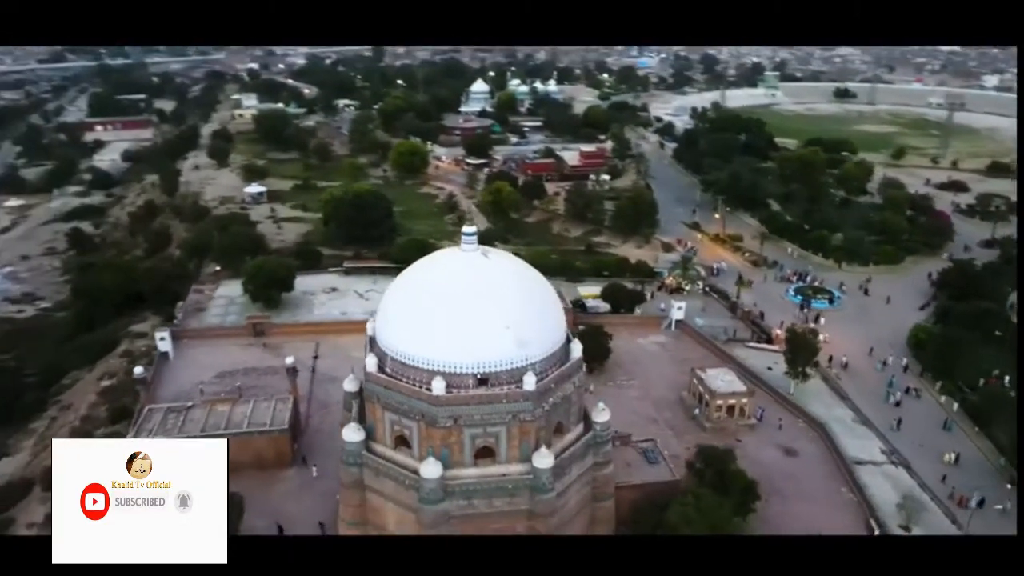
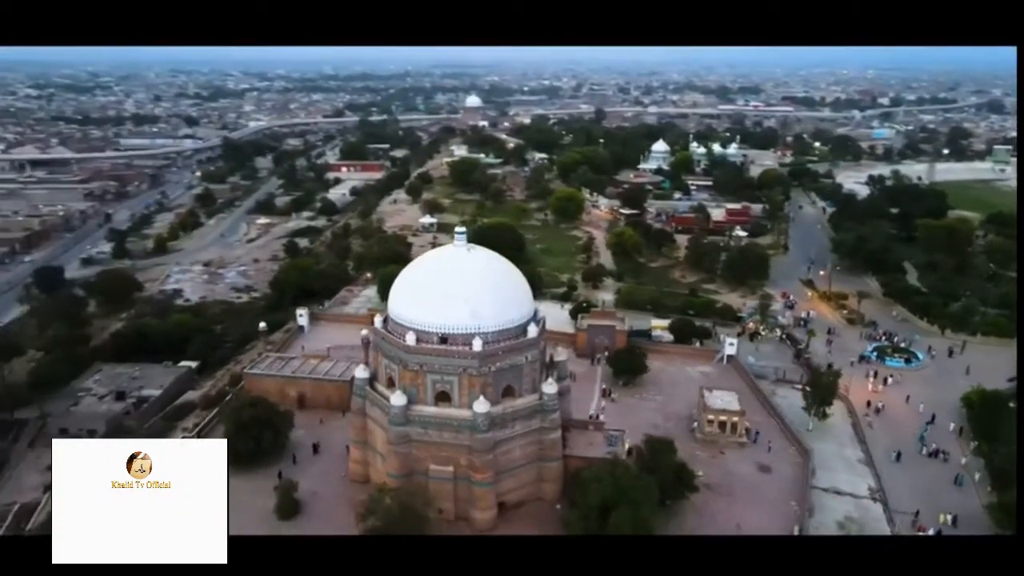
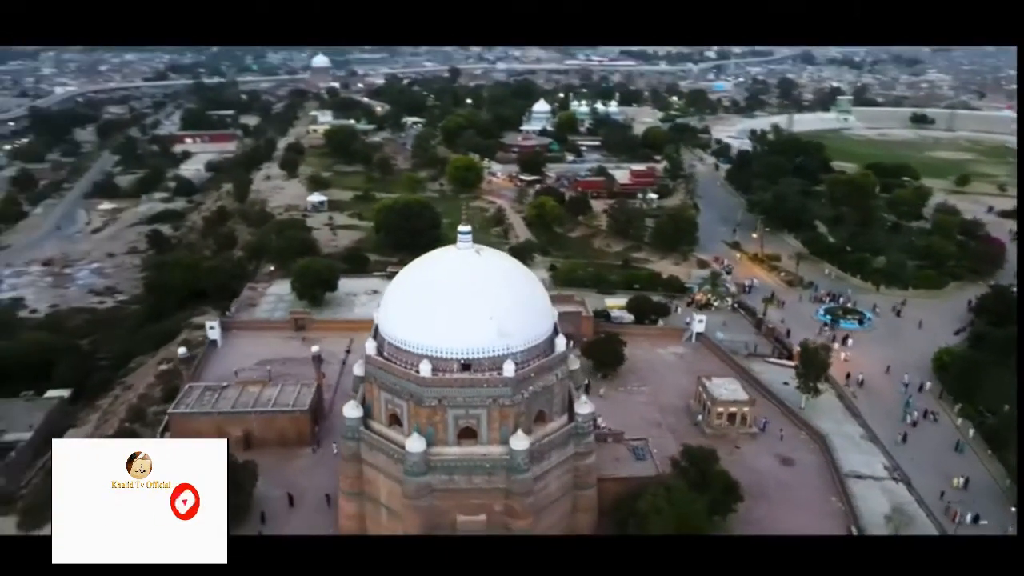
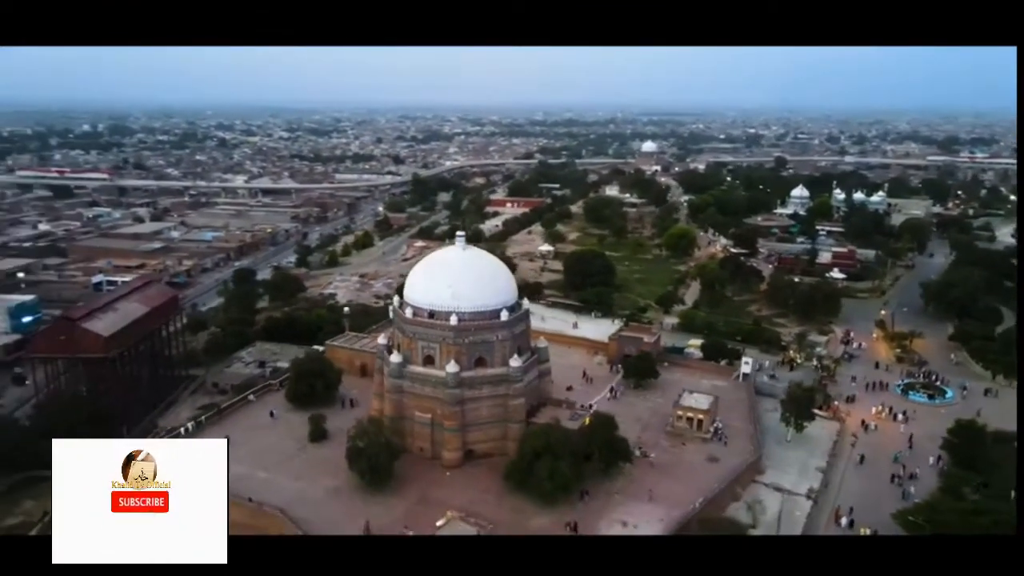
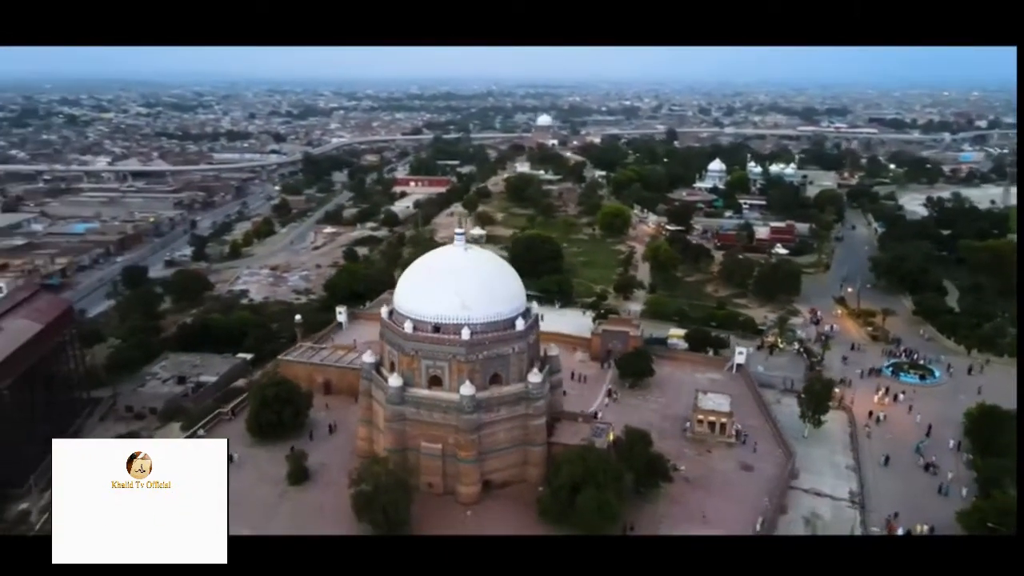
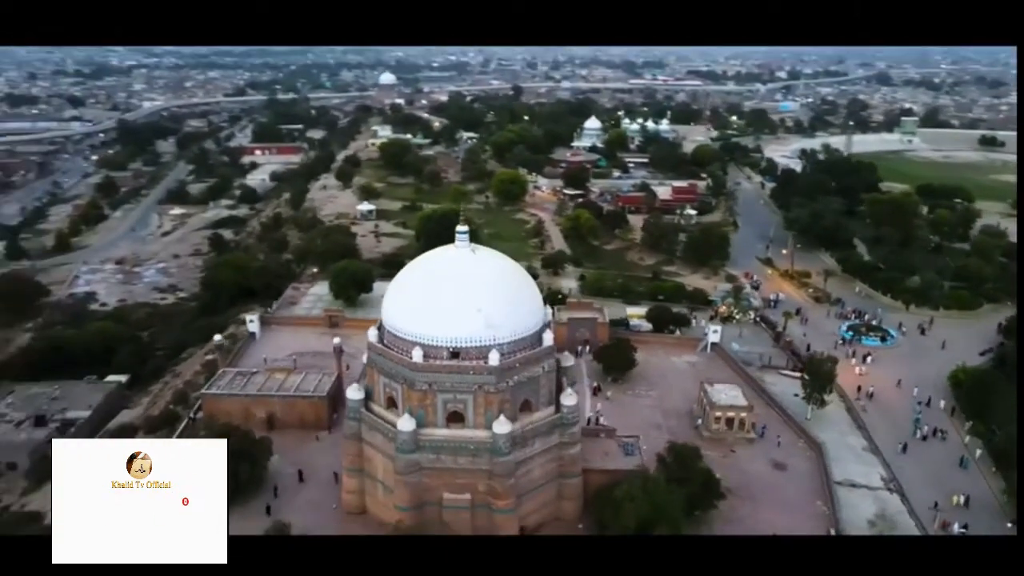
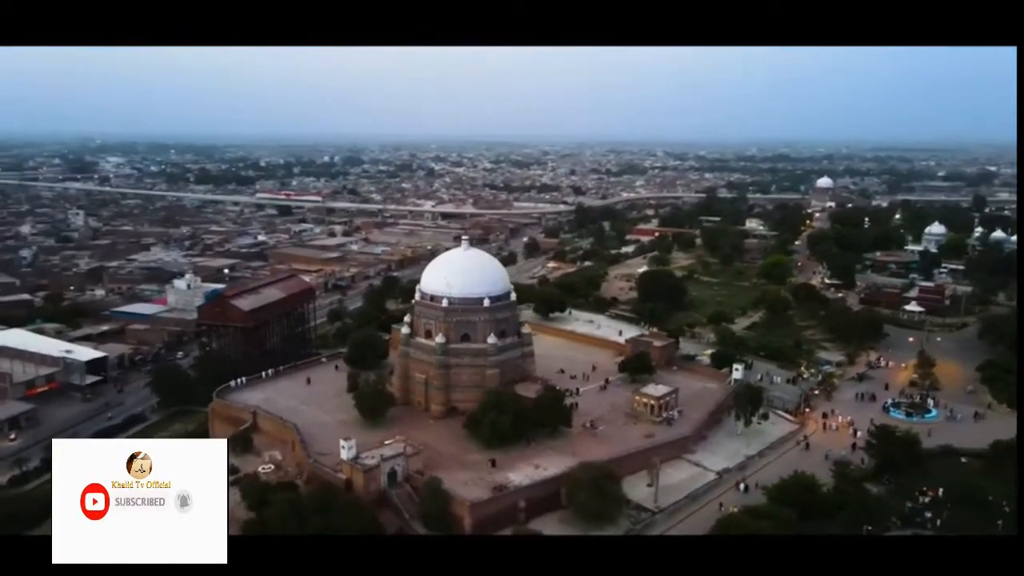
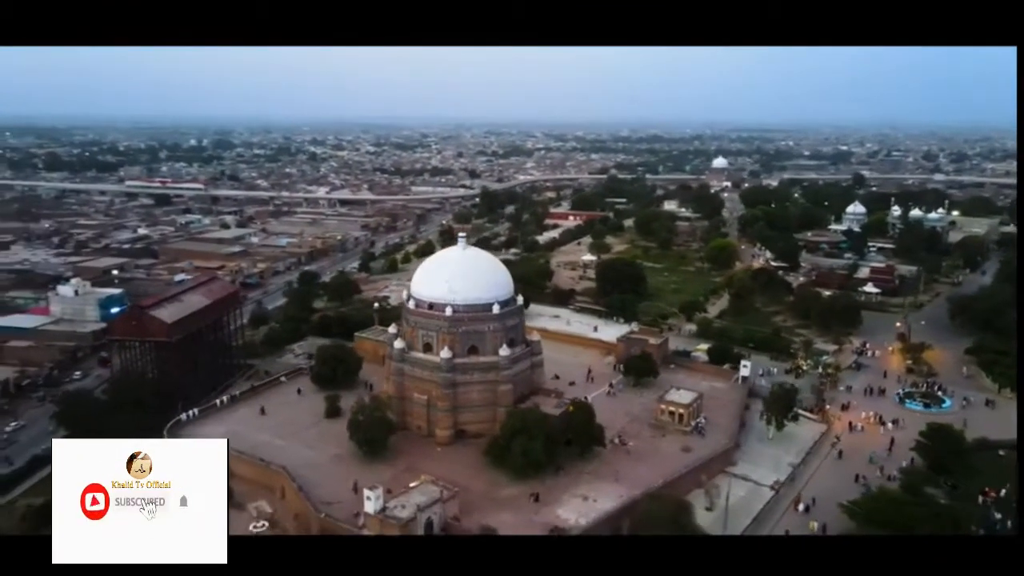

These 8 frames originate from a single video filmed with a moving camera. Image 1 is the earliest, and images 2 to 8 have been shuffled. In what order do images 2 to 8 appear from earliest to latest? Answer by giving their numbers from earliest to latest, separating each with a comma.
3, 6, 2, 5, 4, 8, 7
